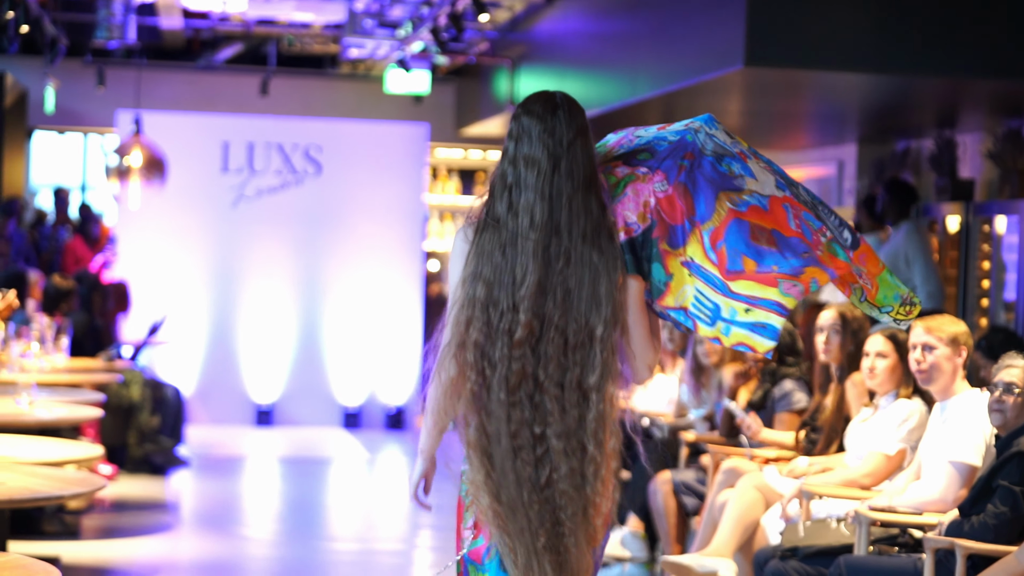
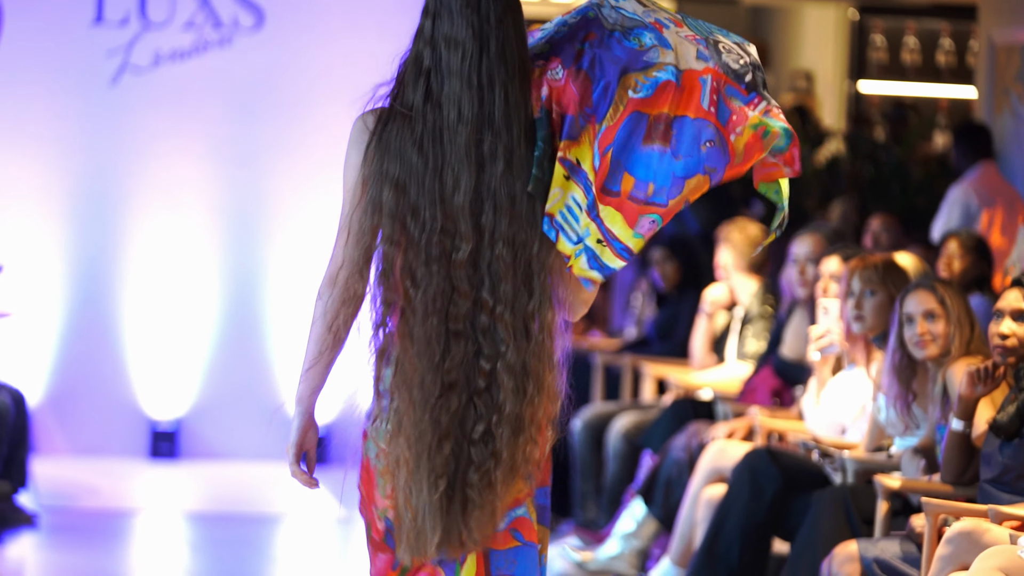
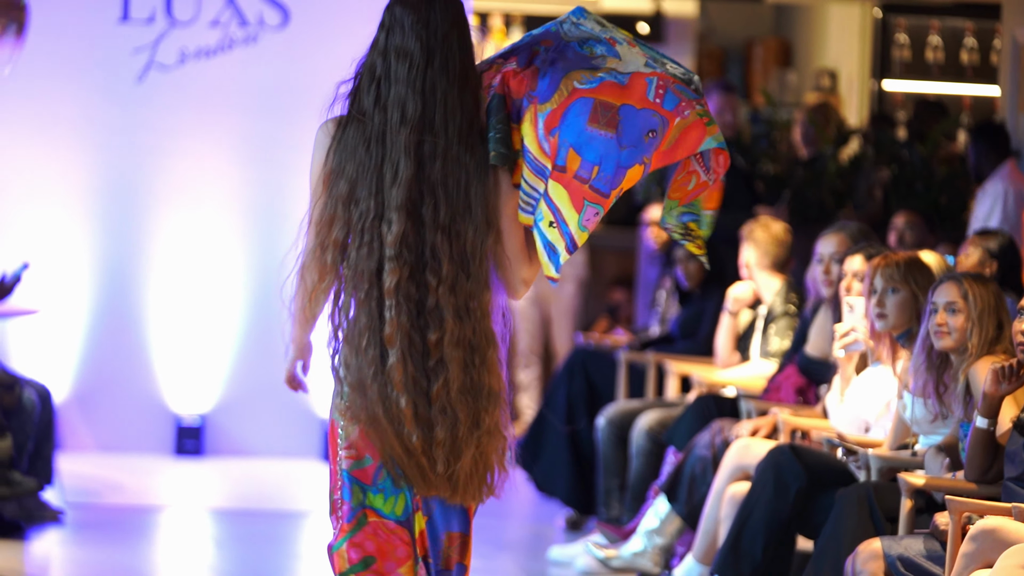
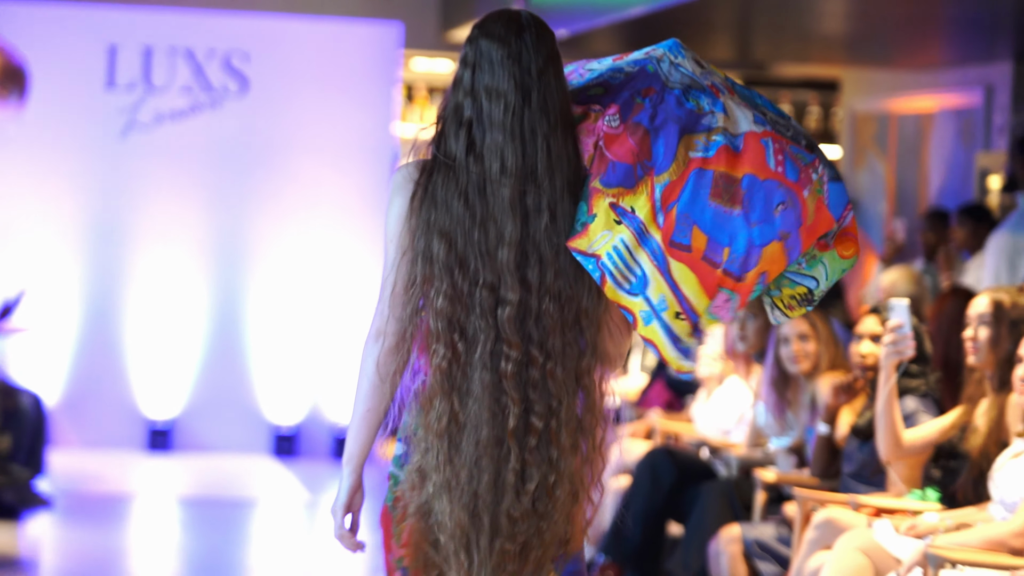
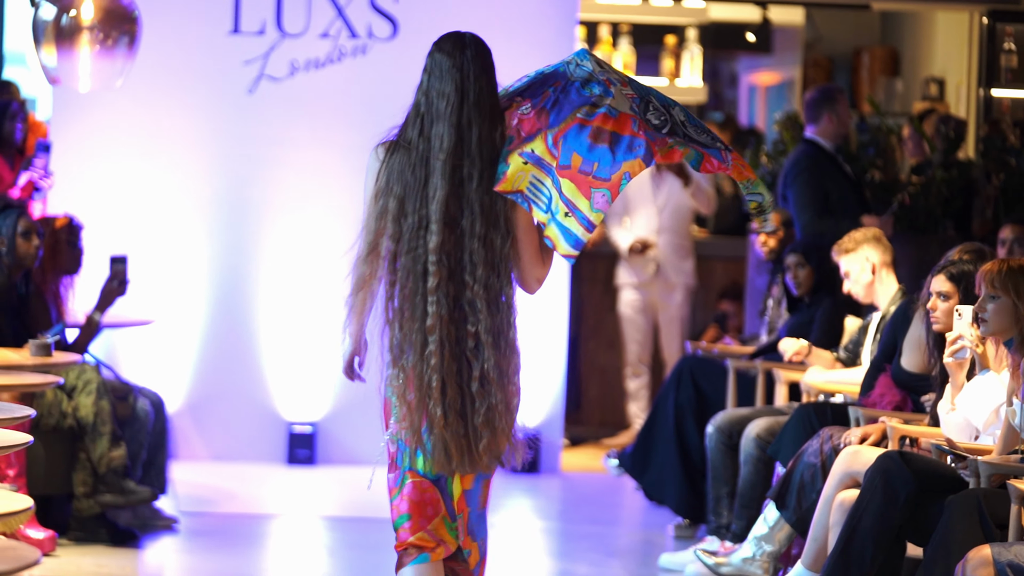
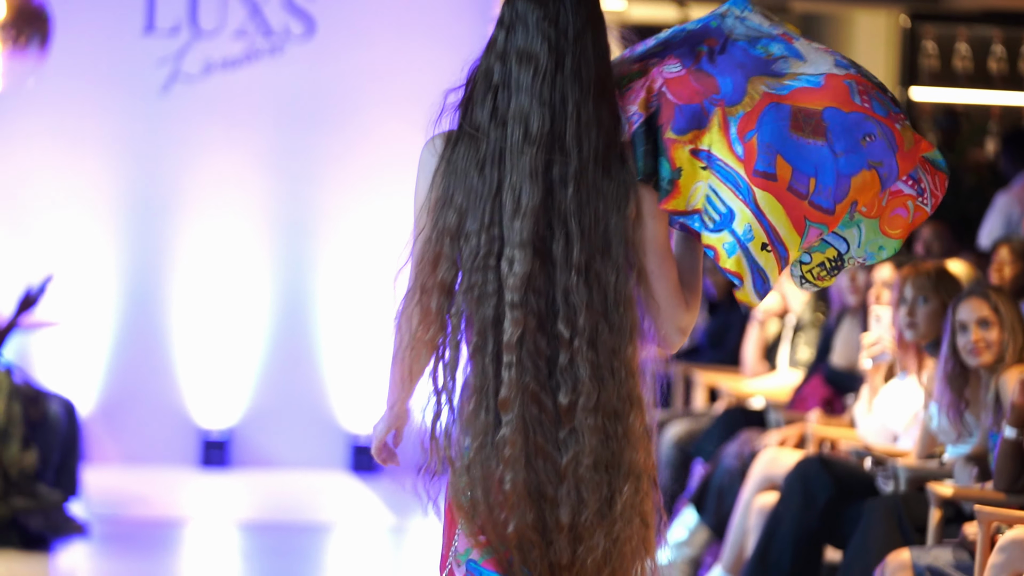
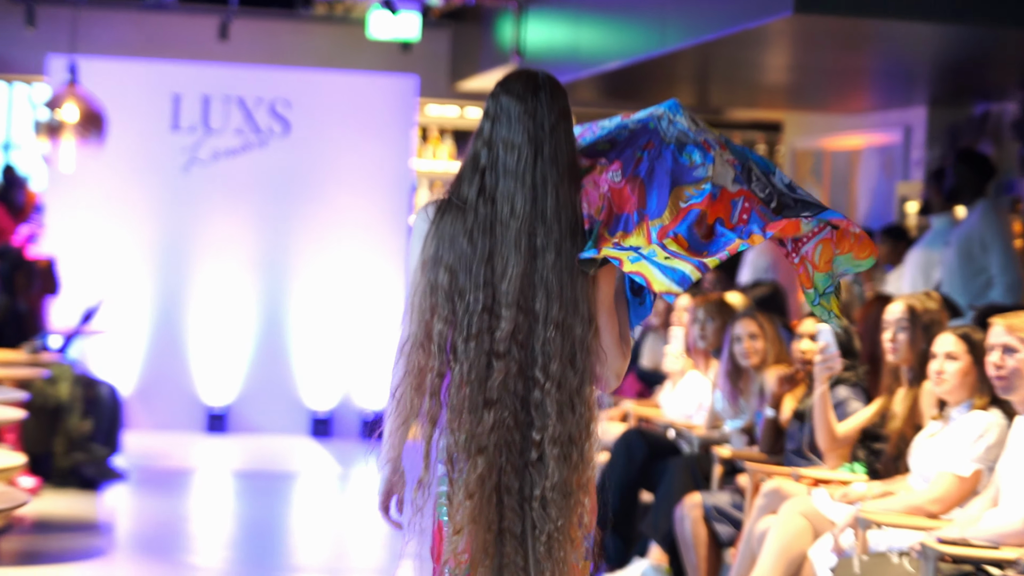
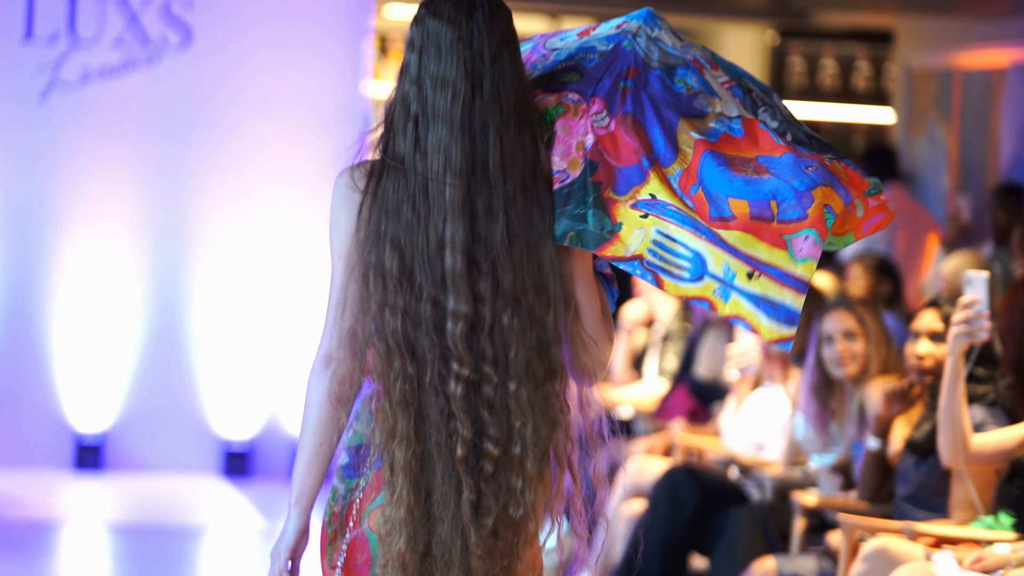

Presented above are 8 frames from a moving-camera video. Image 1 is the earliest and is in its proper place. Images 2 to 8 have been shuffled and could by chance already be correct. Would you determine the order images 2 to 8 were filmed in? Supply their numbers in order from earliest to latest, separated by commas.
7, 4, 8, 6, 2, 3, 5
